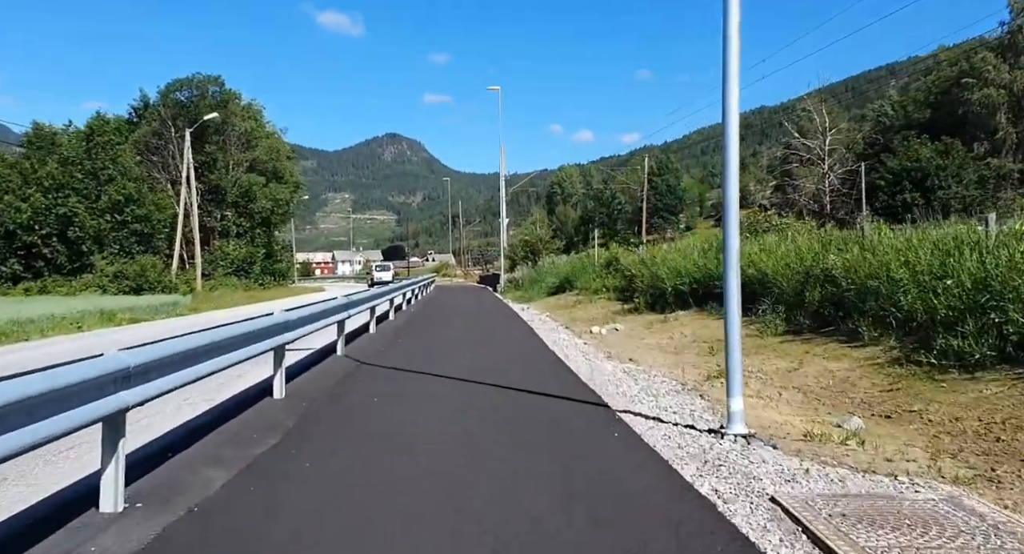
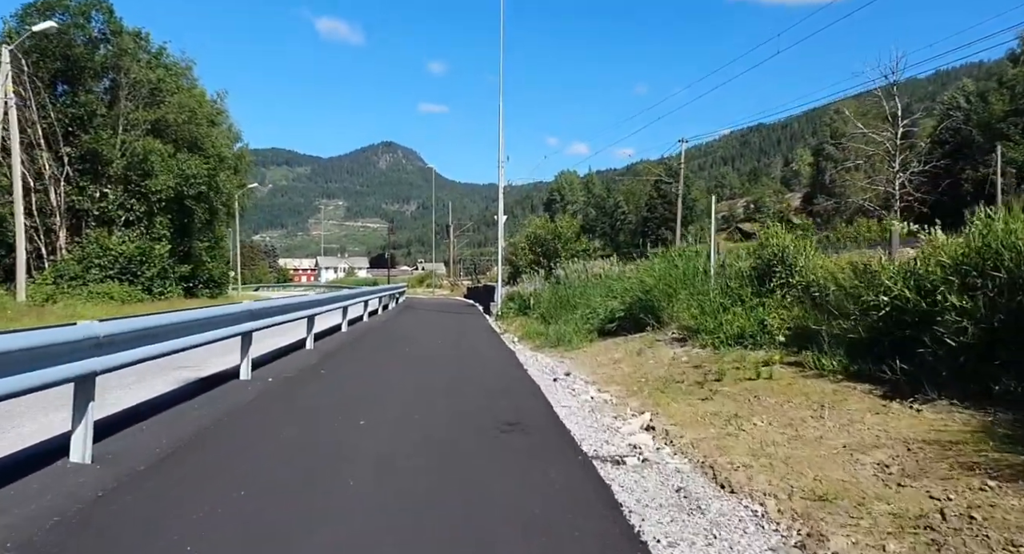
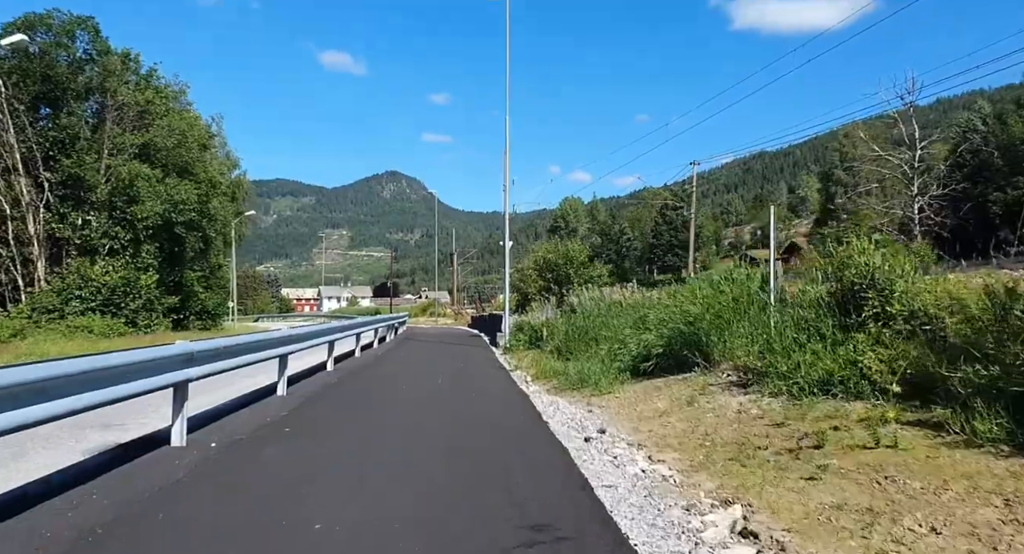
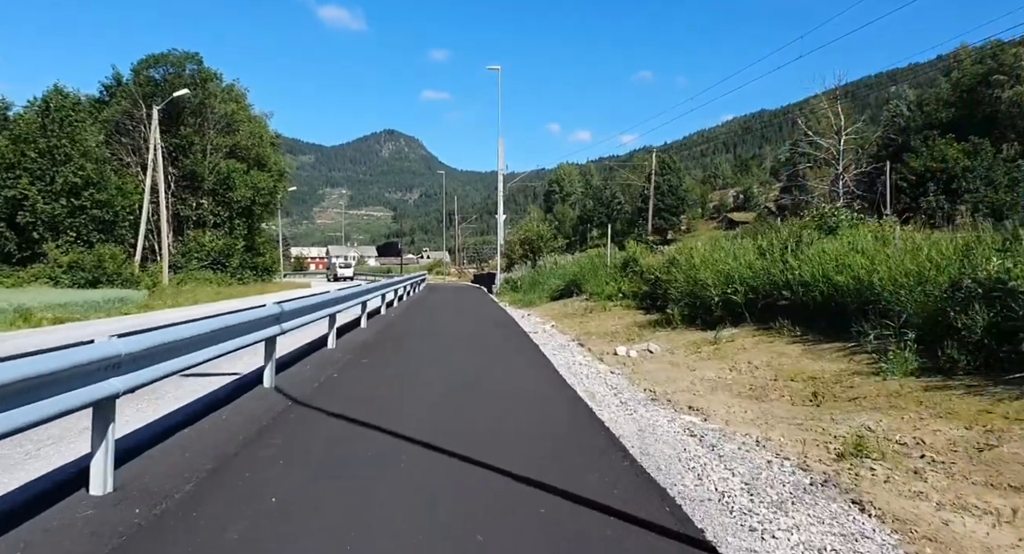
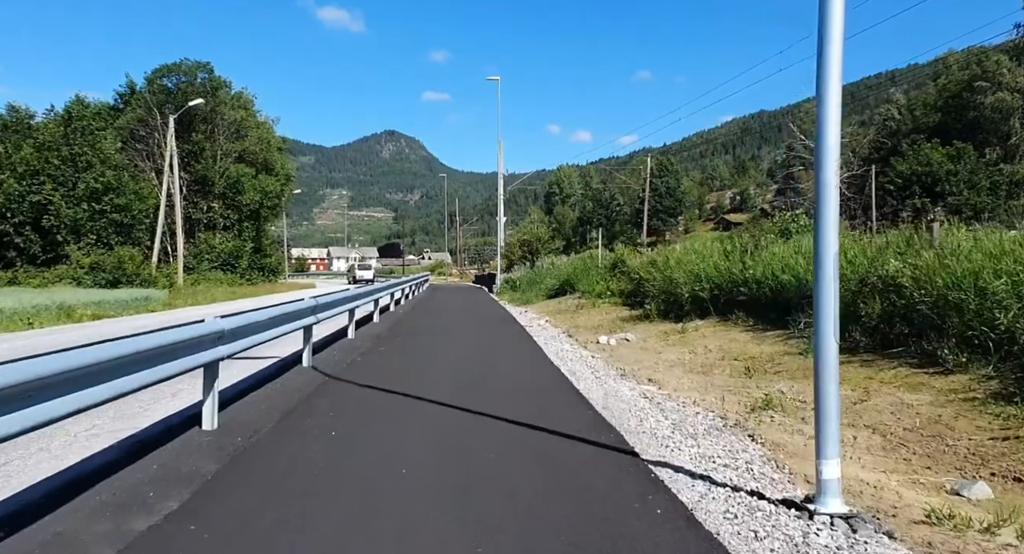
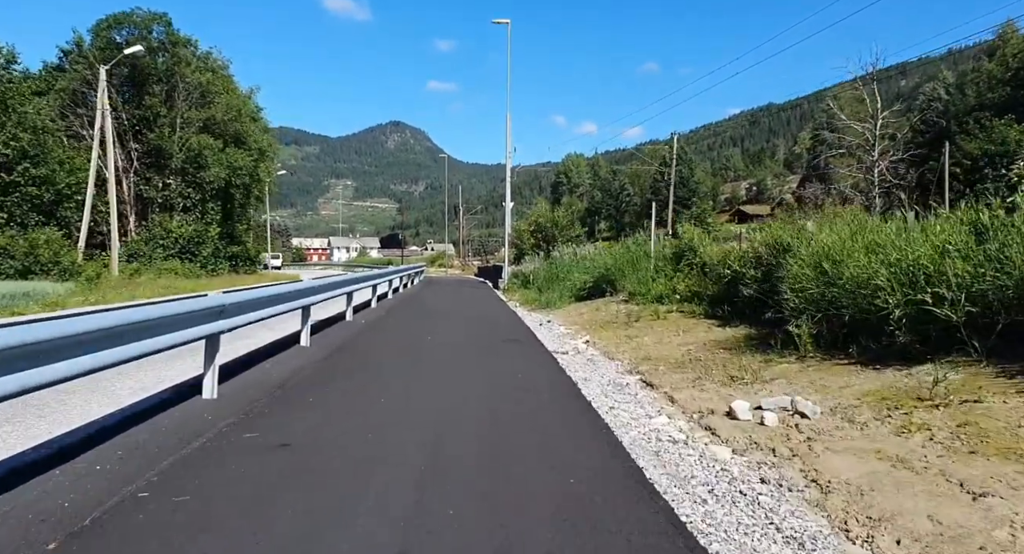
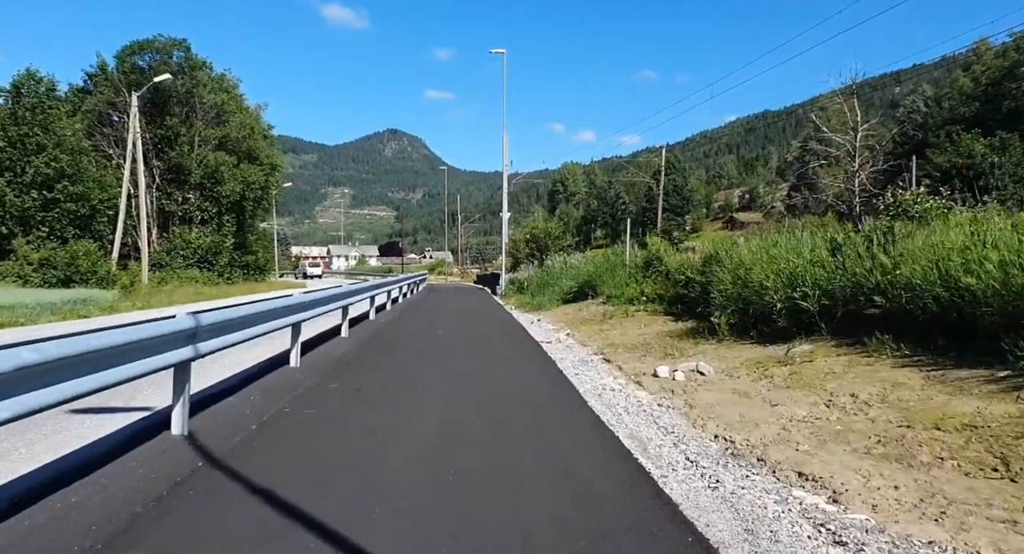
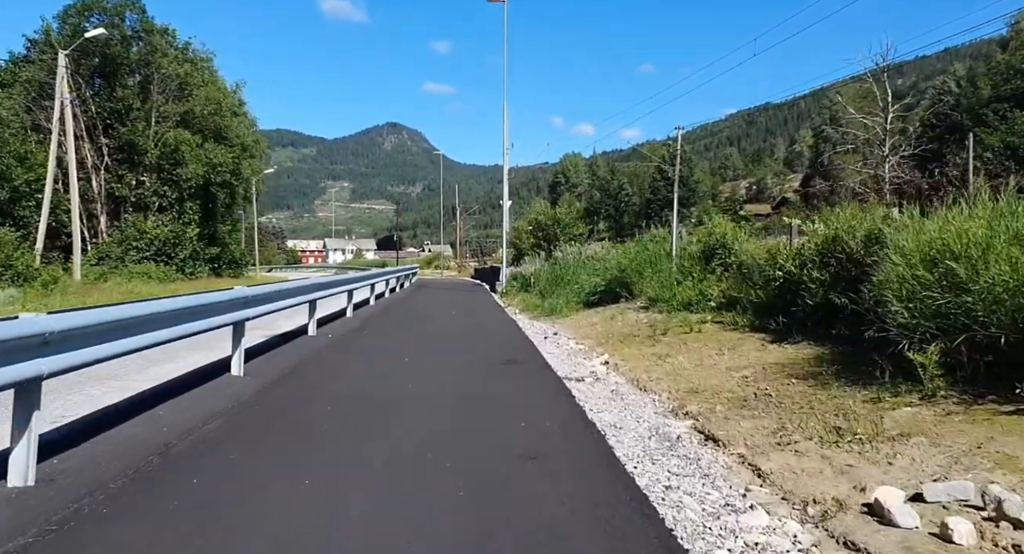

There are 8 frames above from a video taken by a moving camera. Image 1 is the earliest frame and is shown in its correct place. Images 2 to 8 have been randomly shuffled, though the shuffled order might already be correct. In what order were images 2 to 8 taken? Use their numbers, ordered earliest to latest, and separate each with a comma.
5, 4, 7, 6, 8, 2, 3
